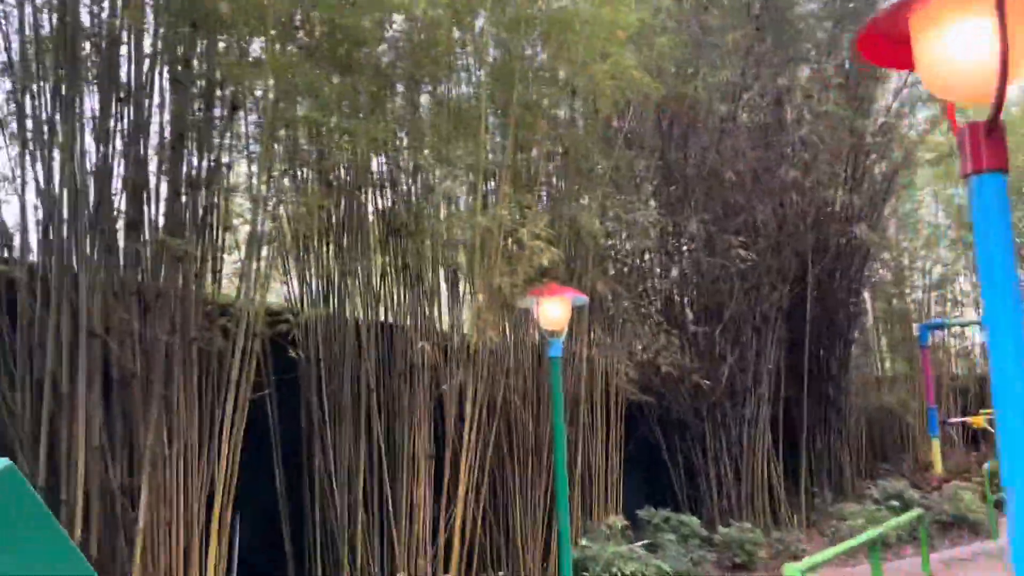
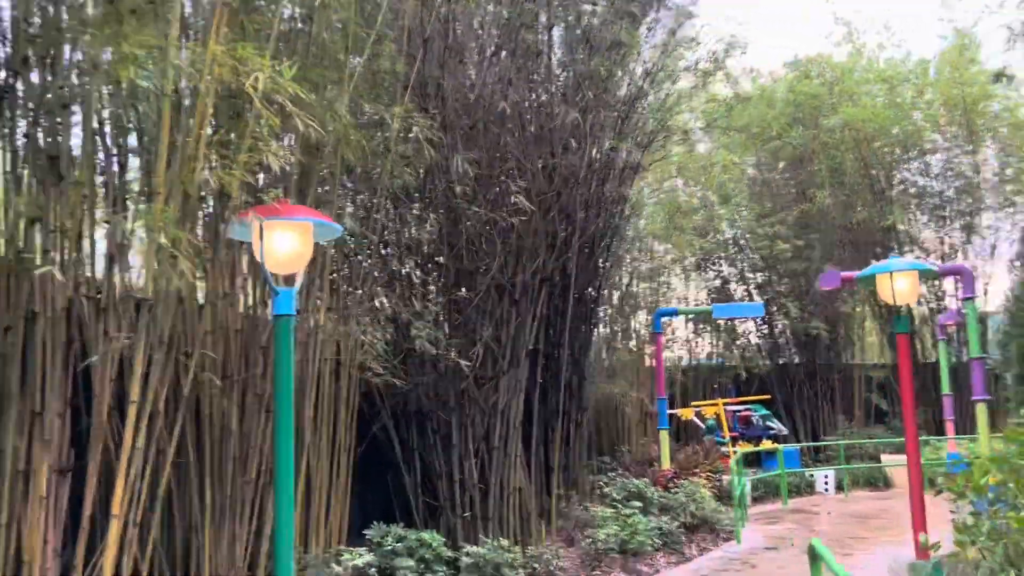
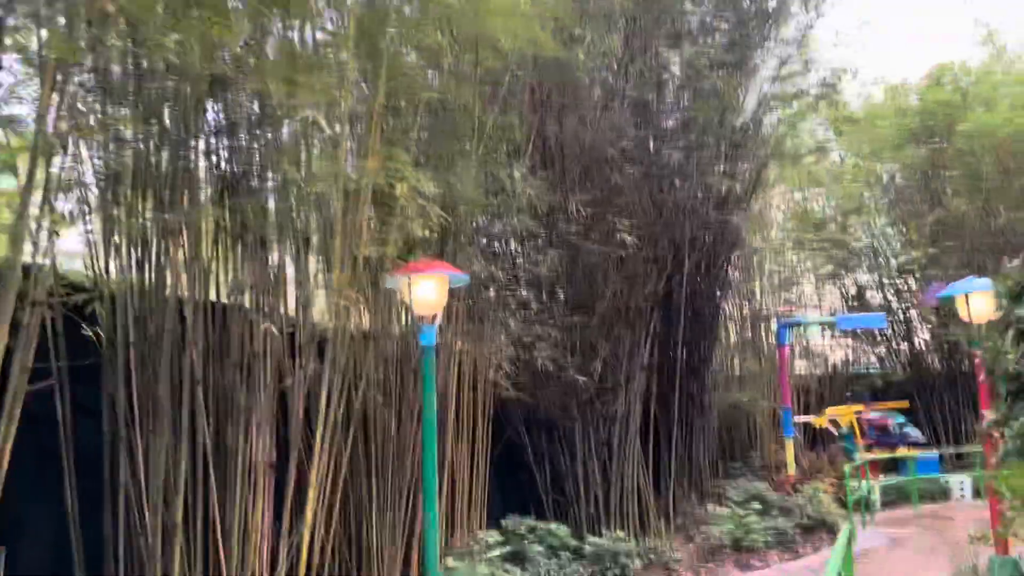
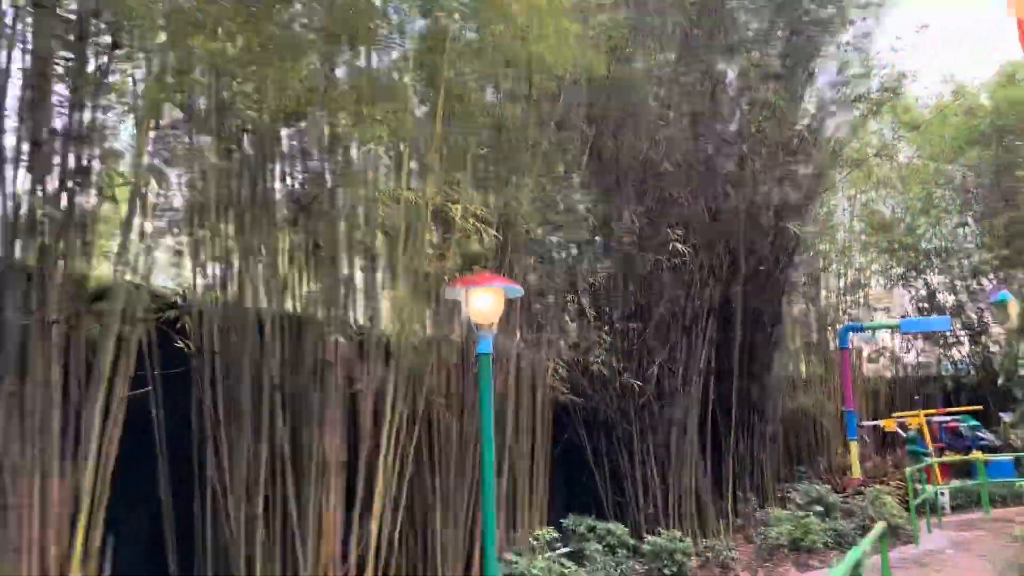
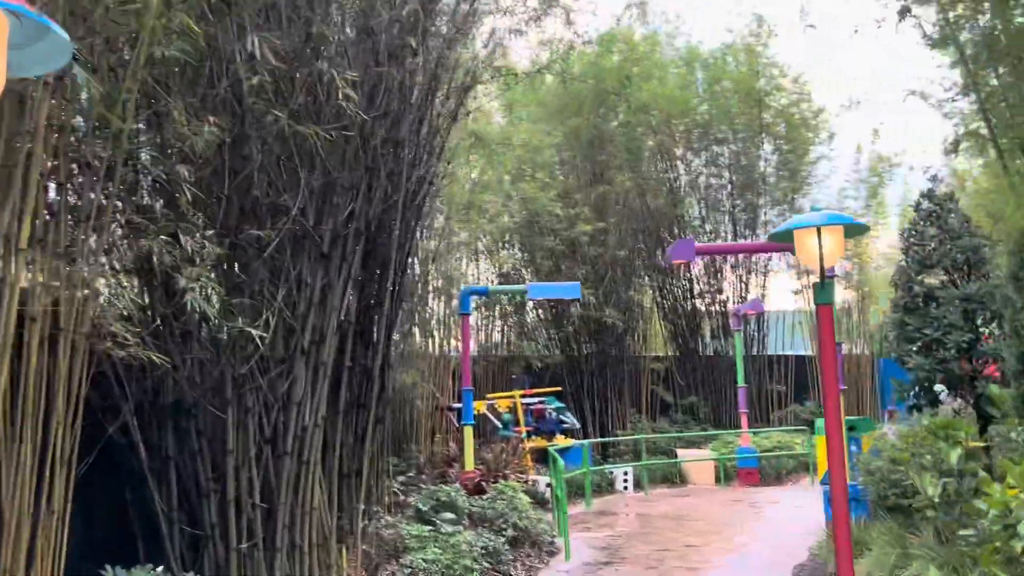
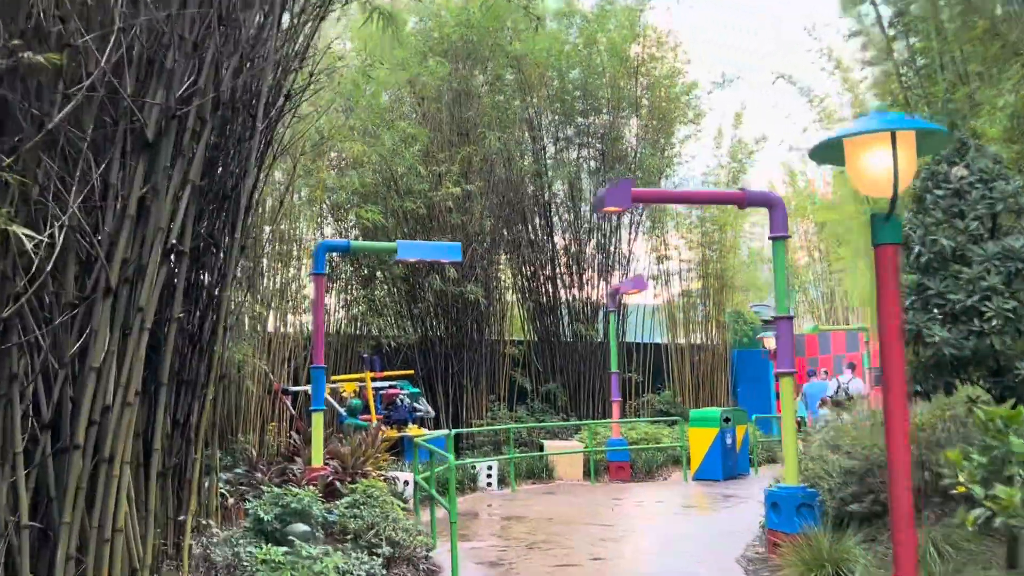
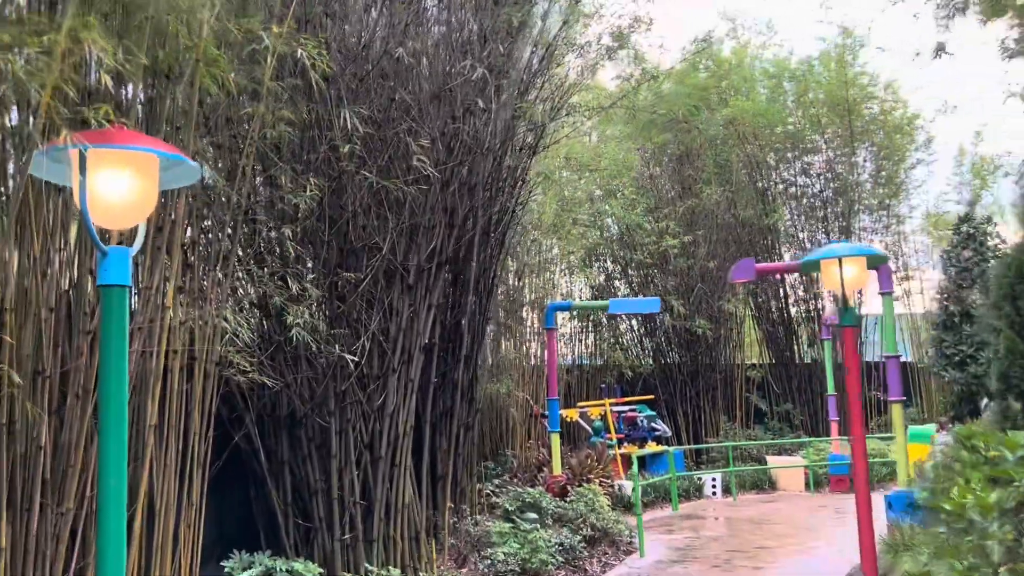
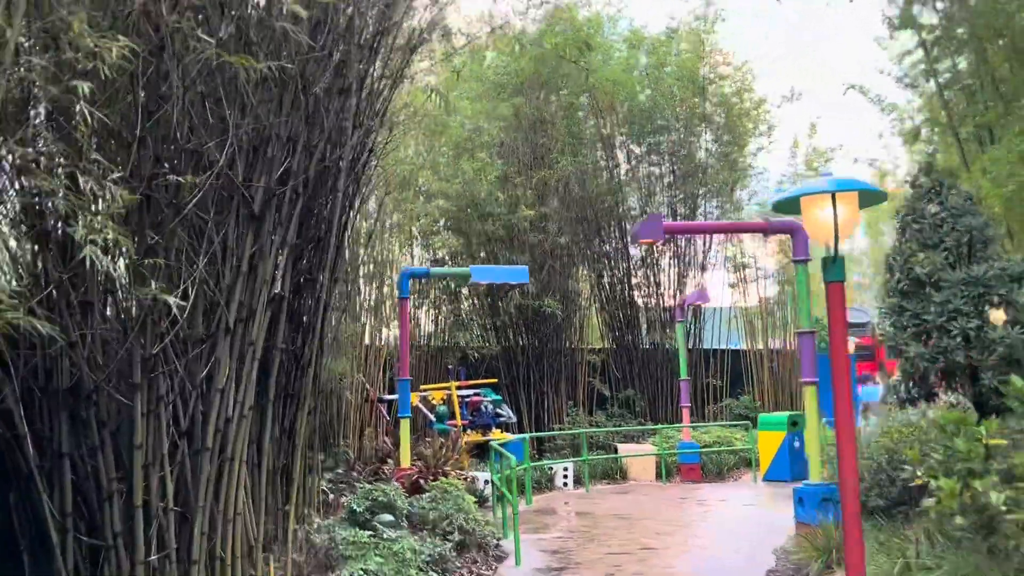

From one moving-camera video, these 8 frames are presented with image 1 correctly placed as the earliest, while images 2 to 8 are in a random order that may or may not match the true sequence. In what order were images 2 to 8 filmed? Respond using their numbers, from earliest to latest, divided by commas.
4, 3, 2, 7, 5, 8, 6
